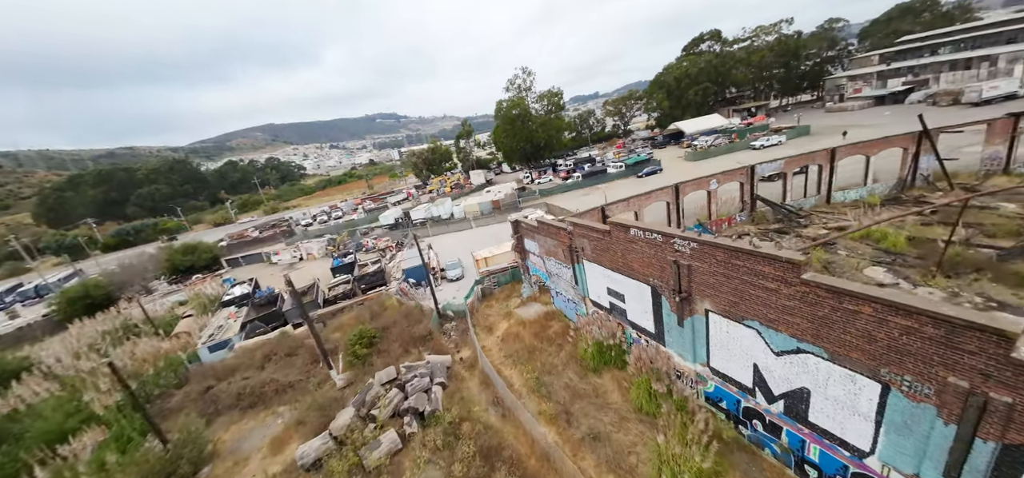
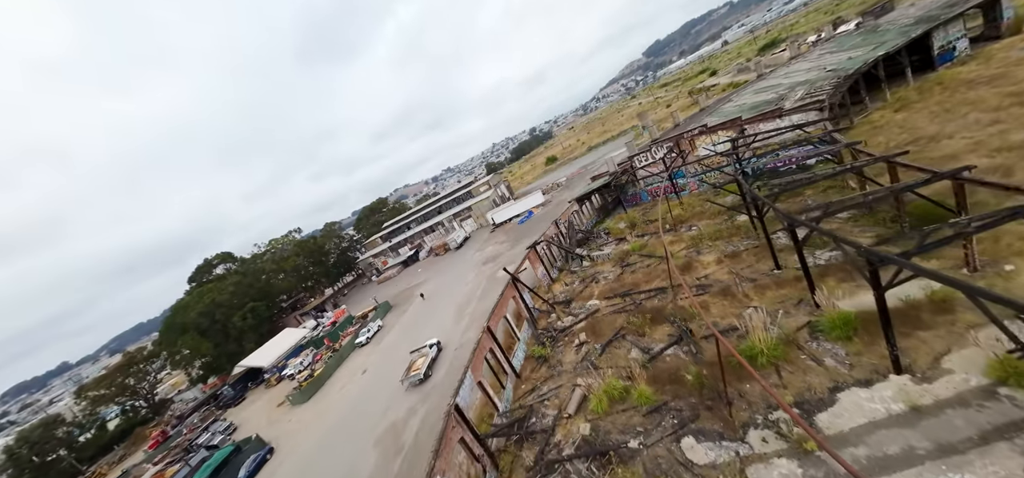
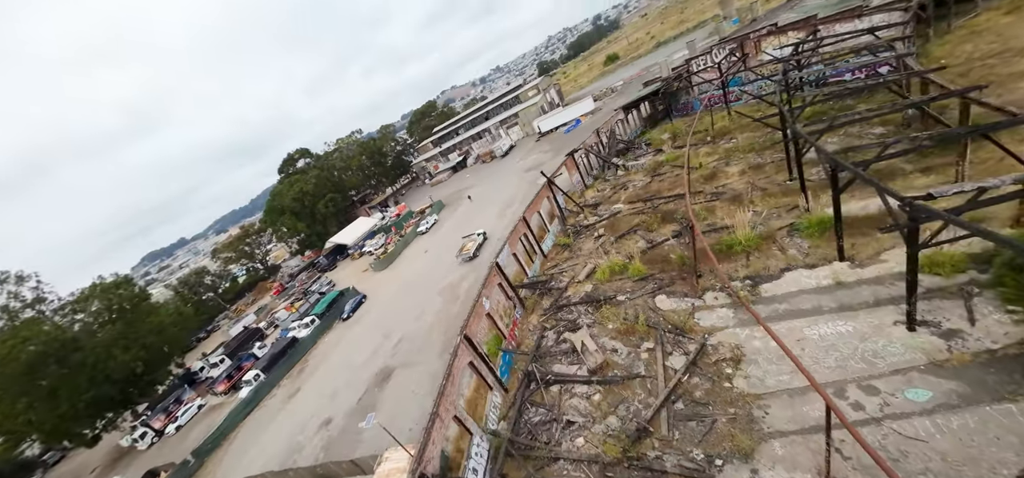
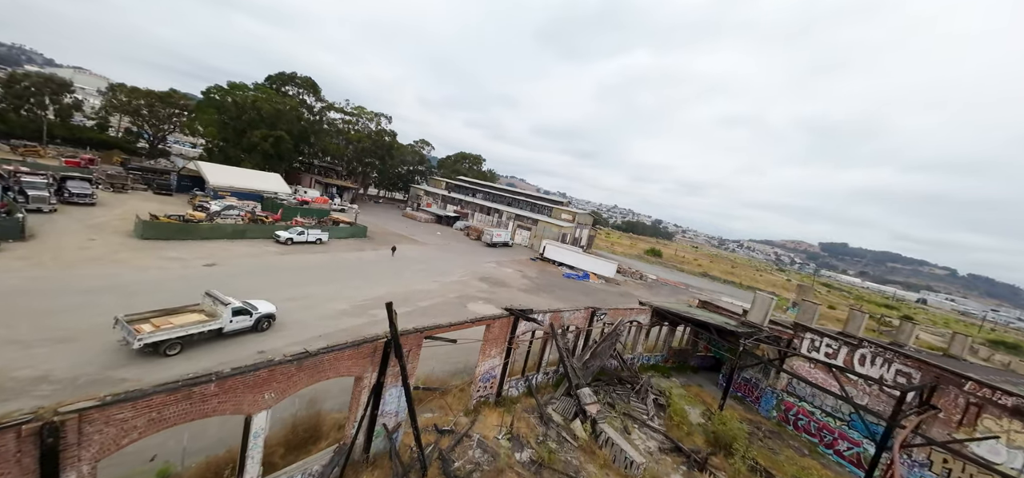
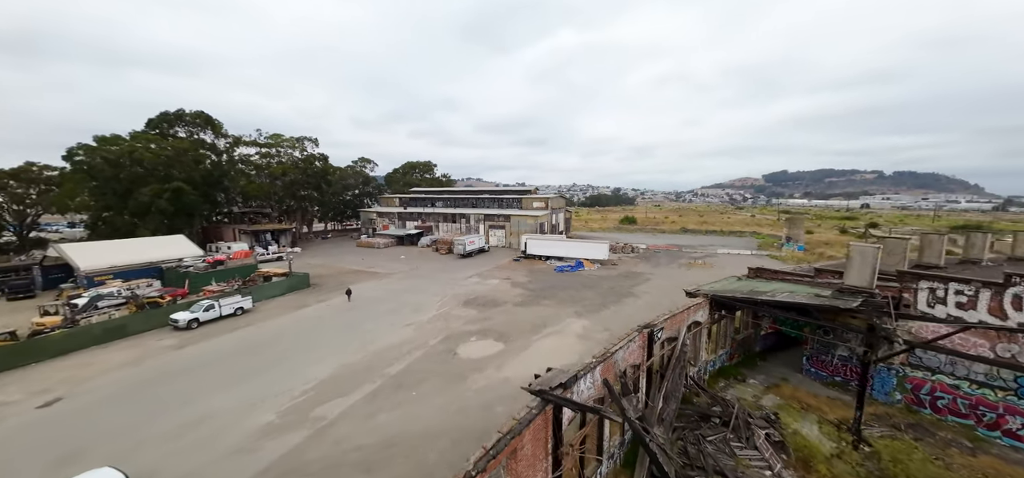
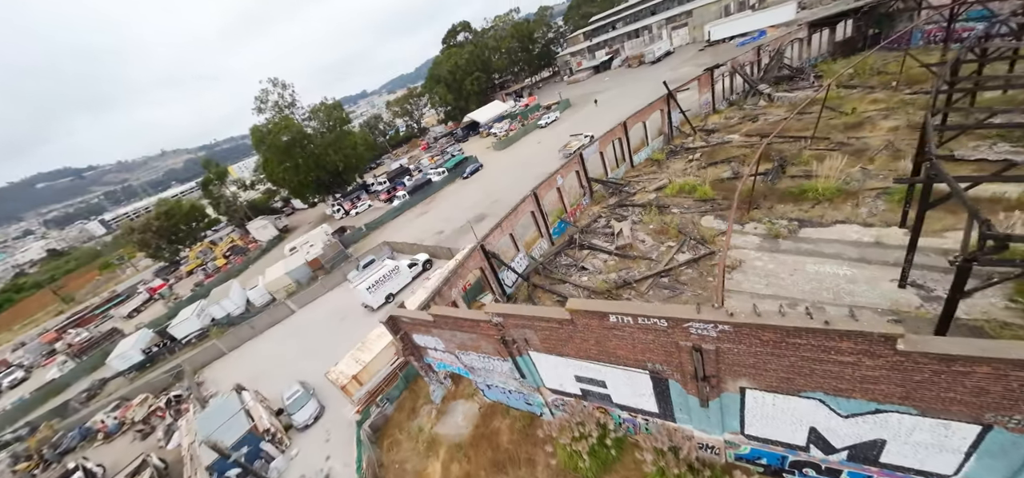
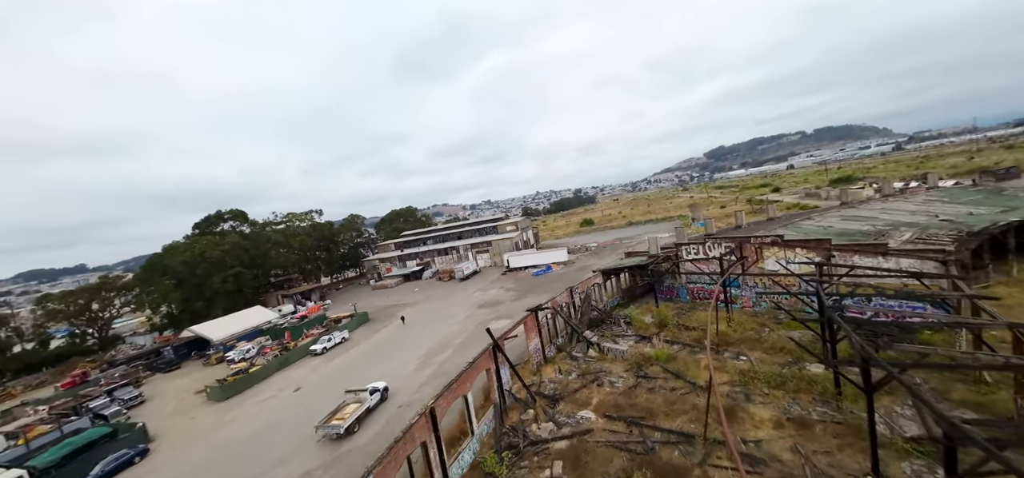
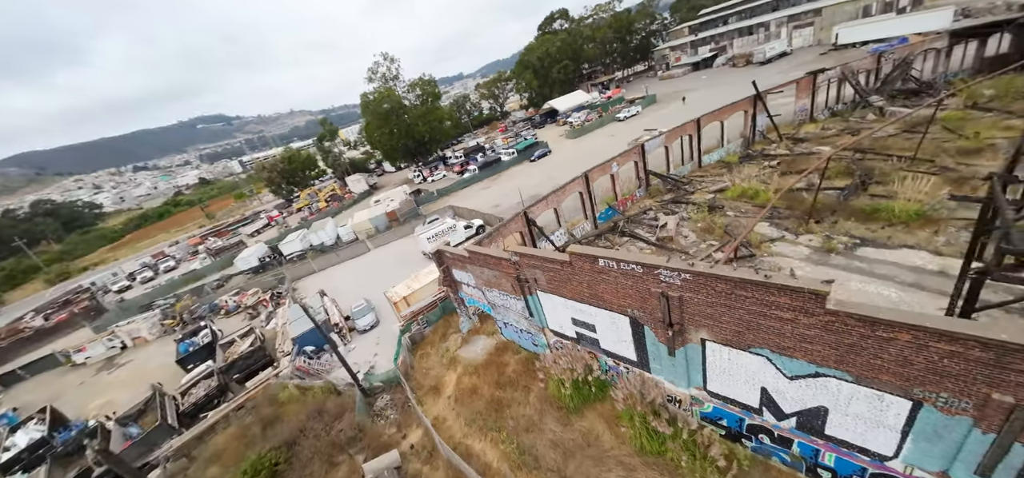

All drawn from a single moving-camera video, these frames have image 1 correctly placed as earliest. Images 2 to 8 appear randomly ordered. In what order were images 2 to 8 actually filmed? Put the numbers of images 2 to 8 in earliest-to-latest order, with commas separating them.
8, 6, 3, 2, 7, 4, 5
